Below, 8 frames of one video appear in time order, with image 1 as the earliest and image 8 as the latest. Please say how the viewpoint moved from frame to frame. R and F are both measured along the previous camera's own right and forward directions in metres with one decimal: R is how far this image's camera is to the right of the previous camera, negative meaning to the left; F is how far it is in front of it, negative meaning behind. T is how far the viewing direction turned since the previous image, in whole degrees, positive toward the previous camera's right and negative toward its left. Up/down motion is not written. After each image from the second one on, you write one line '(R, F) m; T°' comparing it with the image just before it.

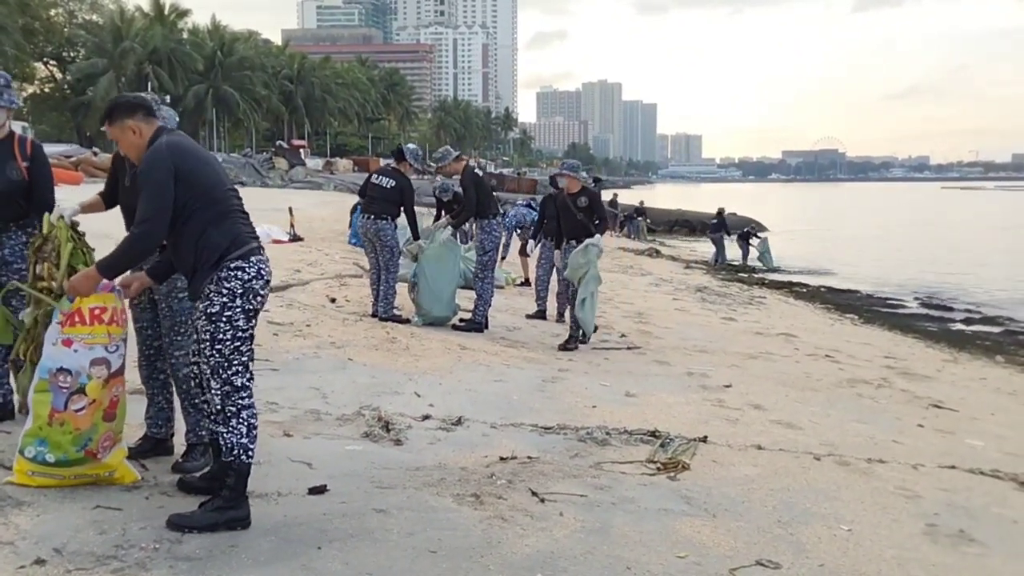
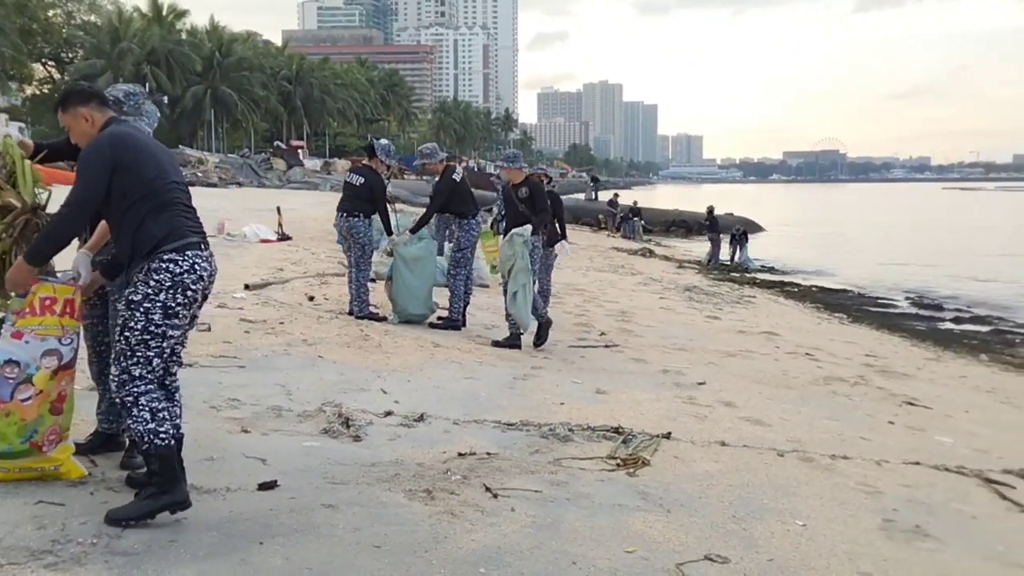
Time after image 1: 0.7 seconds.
(+0.2, 0.0) m; 0°
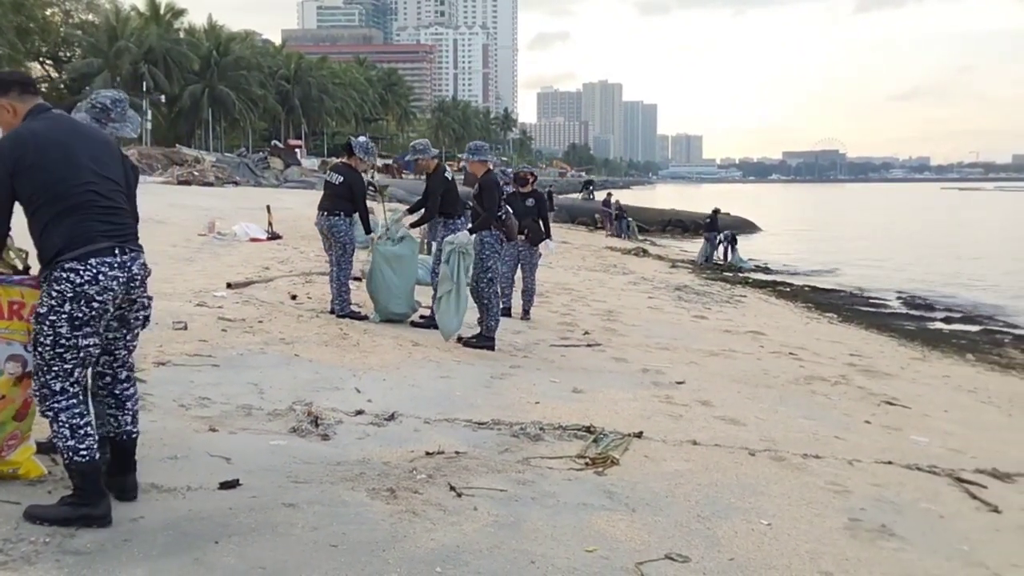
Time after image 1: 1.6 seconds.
(+0.1, 0.0) m; 0°
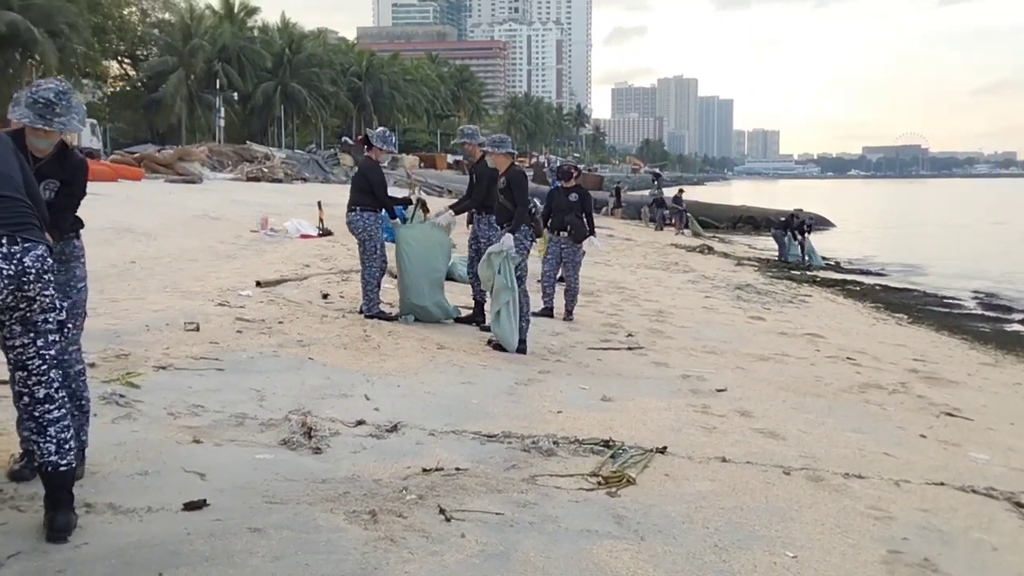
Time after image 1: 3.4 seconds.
(+0.3, +0.5) m; -4°
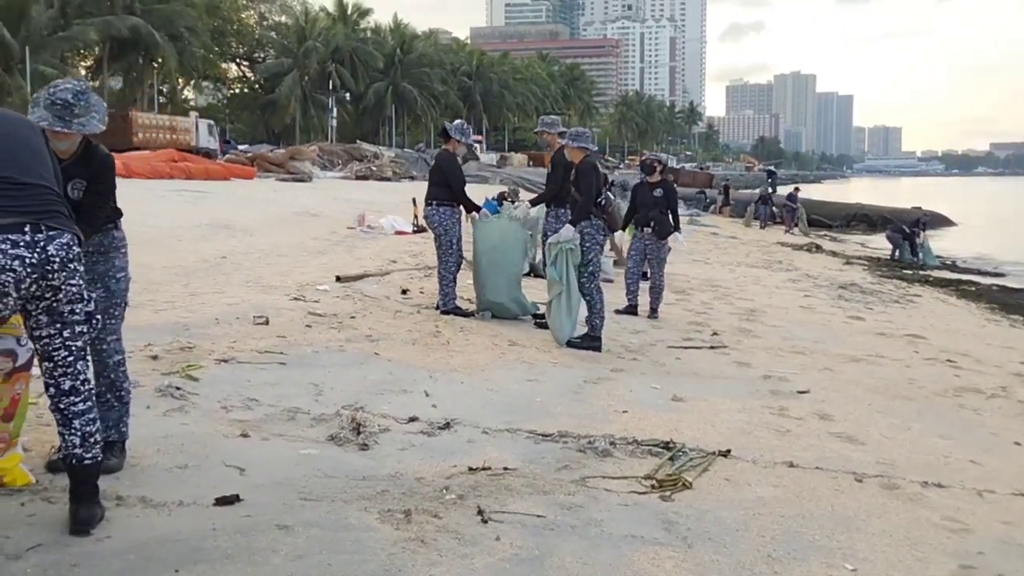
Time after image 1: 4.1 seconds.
(+0.2, +0.2) m; -5°
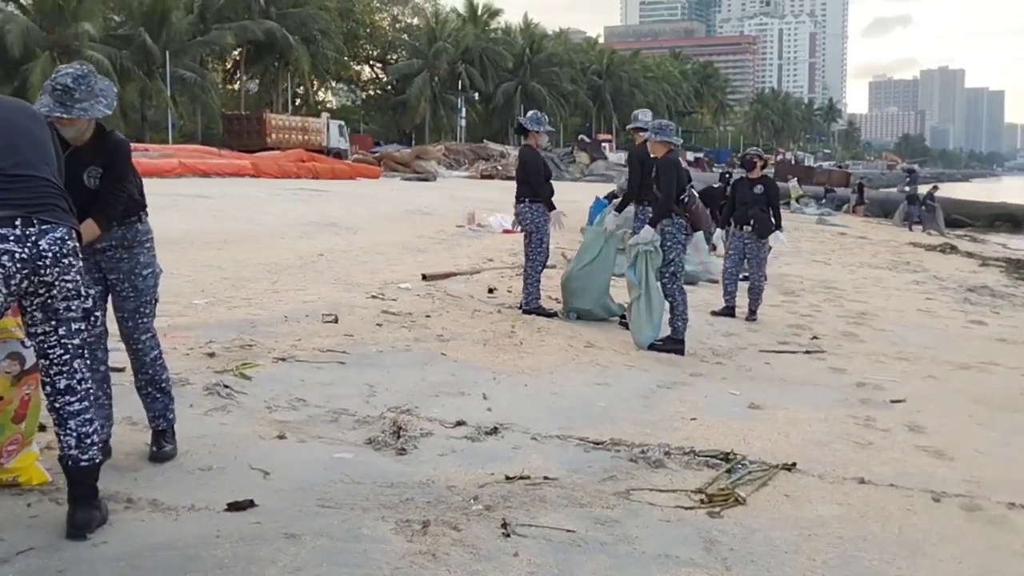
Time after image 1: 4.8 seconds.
(+0.3, +0.3) m; -6°
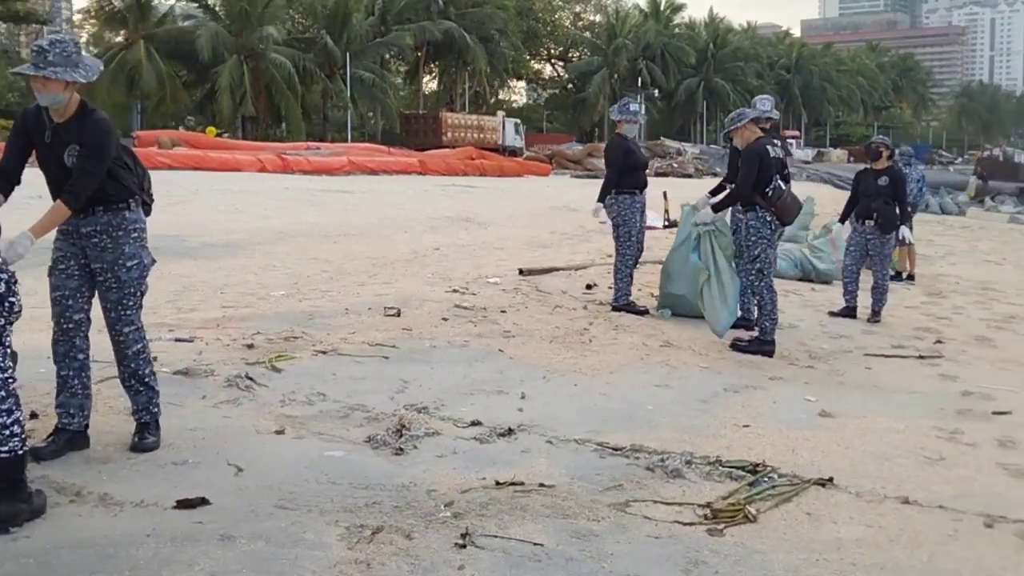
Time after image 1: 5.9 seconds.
(+0.7, +0.4) m; -9°
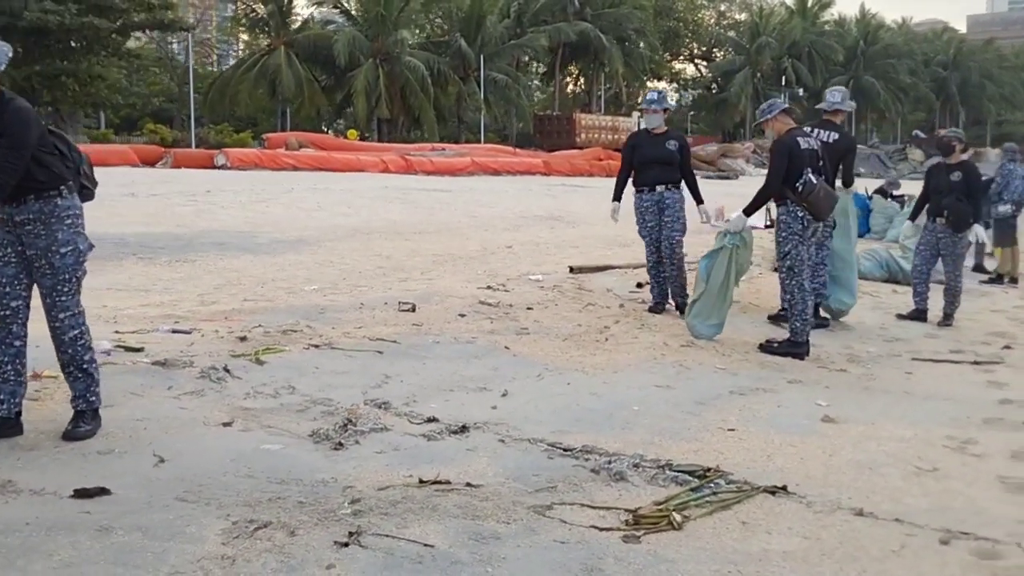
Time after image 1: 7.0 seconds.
(+0.8, +0.2) m; -7°
